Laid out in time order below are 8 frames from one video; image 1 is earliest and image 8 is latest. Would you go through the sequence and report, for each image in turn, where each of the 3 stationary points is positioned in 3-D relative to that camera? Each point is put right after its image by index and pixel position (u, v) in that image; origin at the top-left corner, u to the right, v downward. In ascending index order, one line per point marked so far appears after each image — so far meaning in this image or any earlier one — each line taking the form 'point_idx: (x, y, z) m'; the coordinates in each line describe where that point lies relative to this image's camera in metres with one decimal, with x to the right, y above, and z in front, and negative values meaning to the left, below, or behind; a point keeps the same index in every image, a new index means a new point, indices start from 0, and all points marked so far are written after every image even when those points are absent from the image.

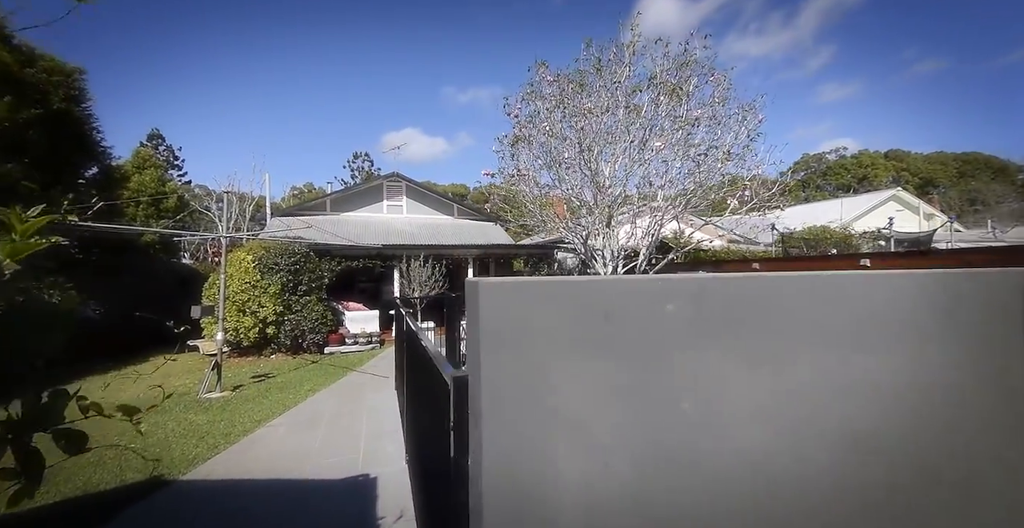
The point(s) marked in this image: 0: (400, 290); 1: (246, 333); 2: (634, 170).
0: (-2.1, -0.5, +9.6) m
1: (-5.1, -1.3, +9.0) m
2: (+2.8, +1.9, +9.1) m
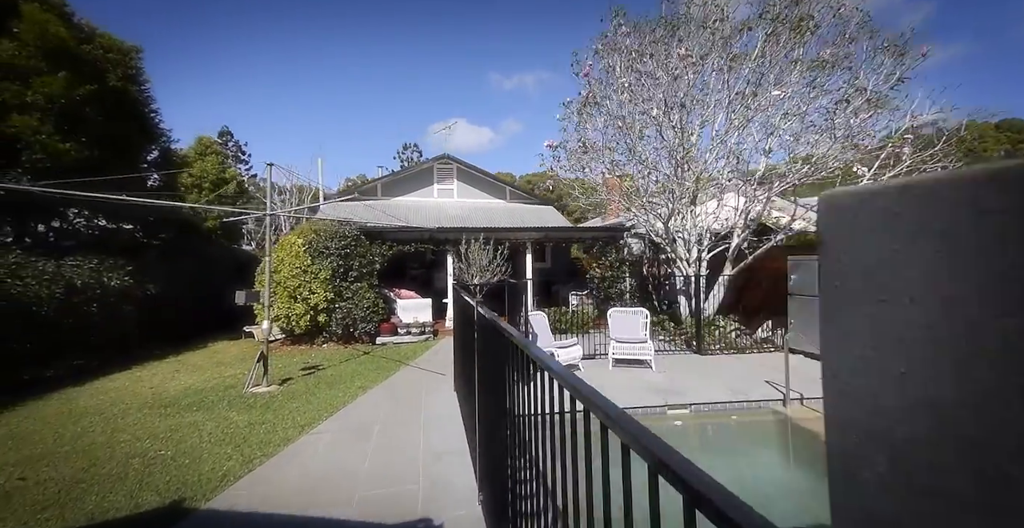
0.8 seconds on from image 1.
0: (-0.9, -0.2, +9.0) m
1: (-4.0, -1.1, +8.7) m
2: (+3.9, +2.2, +7.9) m
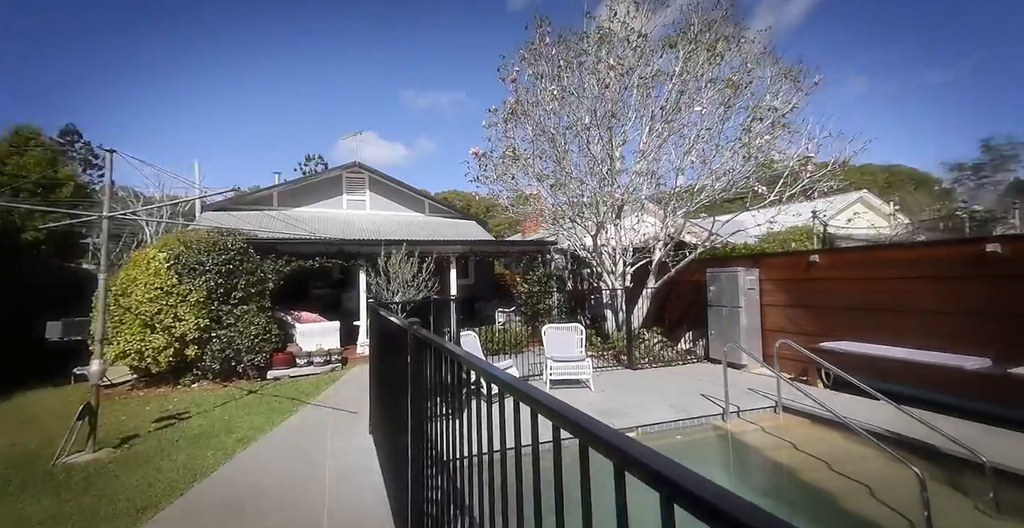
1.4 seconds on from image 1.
0: (-2.4, -0.5, +8.1) m
1: (-5.2, -1.4, +7.1) m
2: (+2.6, +2.0, +8.1) m
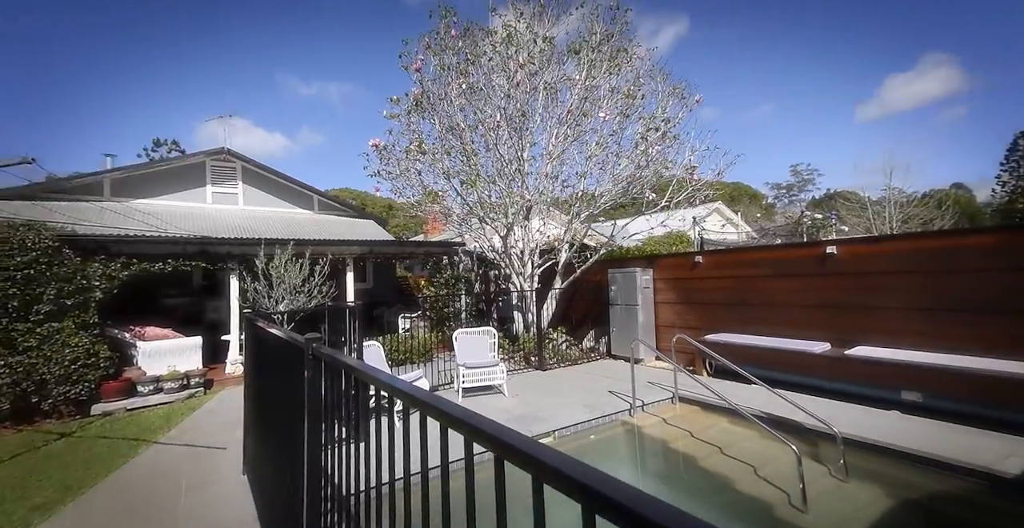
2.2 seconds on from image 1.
0: (-3.9, -0.6, +6.9) m
1: (-6.4, -1.4, +5.2) m
2: (+0.8, +1.9, +8.3) m
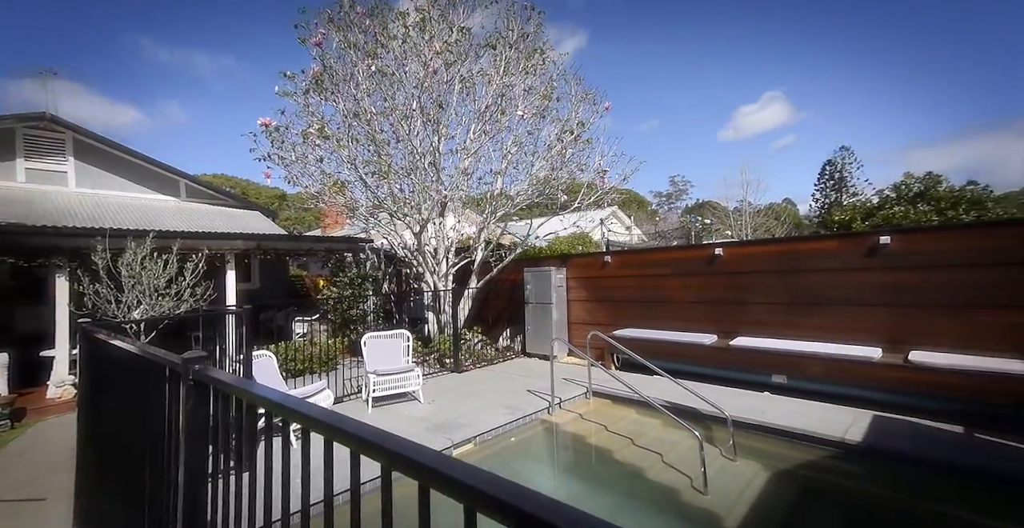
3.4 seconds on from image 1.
0: (-5.0, -0.5, +5.5) m
1: (-7.0, -1.3, +3.1) m
2: (-0.8, +1.9, +8.1) m
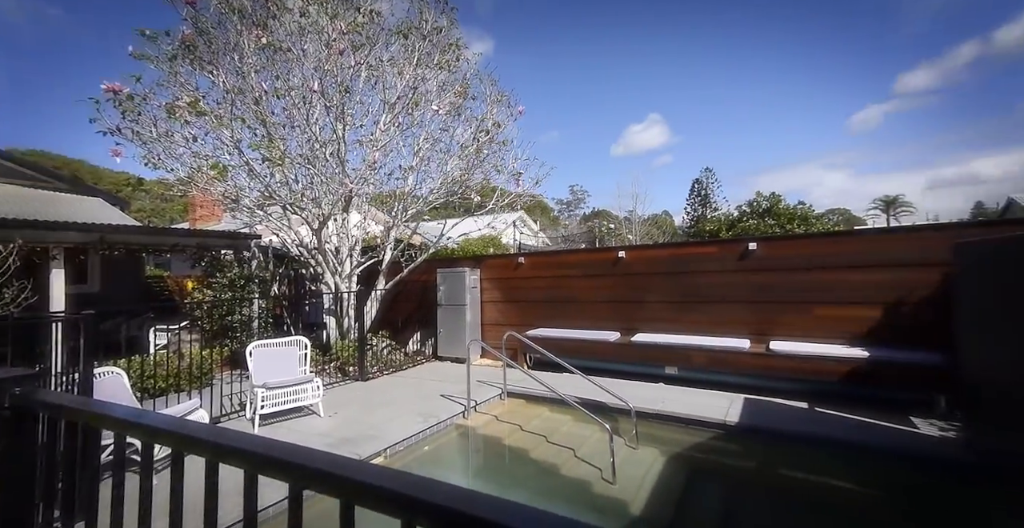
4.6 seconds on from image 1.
0: (-5.7, -0.4, +3.9) m
1: (-7.0, -1.2, +1.2) m
2: (-2.3, +1.9, +7.6) m
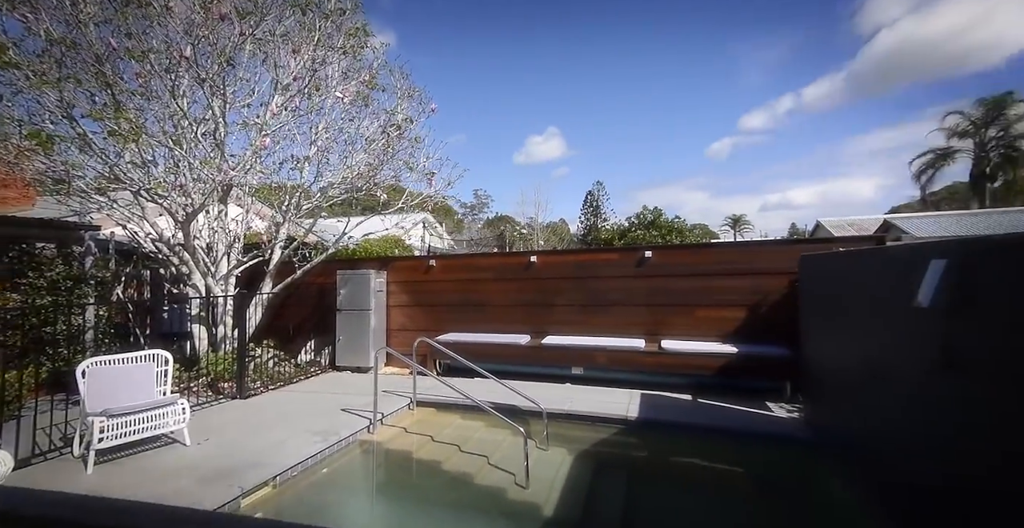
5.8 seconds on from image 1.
0: (-6.0, -0.3, +2.2) m
1: (-6.4, -1.0, -0.9) m
2: (-3.6, +1.9, +6.6) m
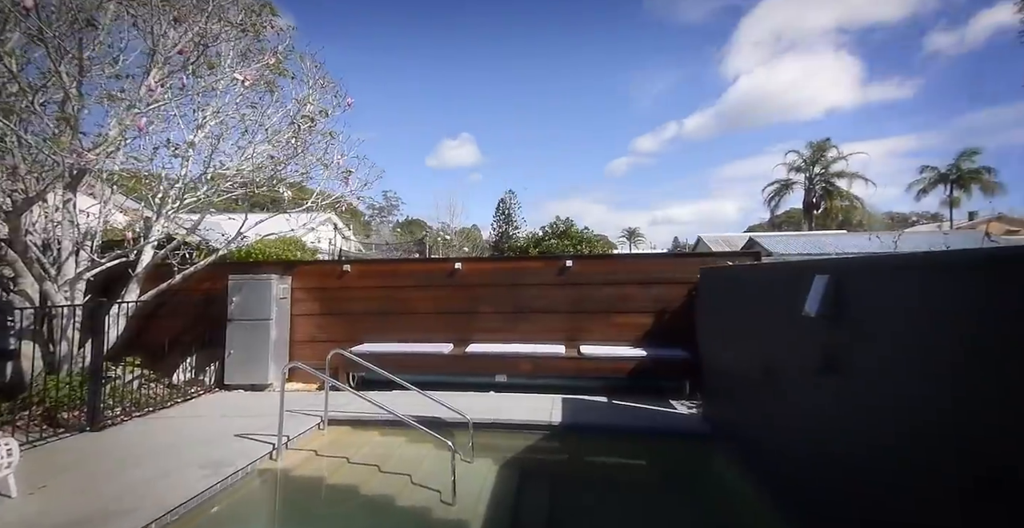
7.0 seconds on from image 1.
0: (-5.8, -0.2, +0.6) m
1: (-5.5, -0.8, -2.5) m
2: (-4.6, +1.9, +5.5) m
